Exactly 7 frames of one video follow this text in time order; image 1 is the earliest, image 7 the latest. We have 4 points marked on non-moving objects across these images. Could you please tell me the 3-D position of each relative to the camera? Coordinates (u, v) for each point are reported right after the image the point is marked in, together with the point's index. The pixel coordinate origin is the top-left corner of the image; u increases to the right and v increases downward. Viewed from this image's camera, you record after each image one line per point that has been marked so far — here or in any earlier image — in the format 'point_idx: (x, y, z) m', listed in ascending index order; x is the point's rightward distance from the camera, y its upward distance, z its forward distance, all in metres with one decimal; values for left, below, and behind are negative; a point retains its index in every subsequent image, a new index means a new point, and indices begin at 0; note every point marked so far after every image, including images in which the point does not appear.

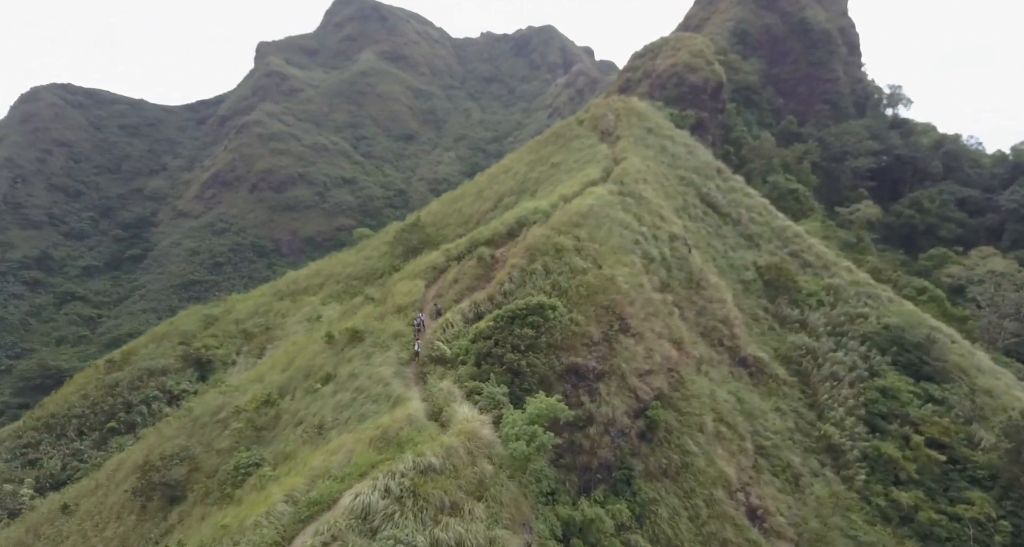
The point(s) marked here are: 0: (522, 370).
0: (+0.3, -3.0, +17.4) m
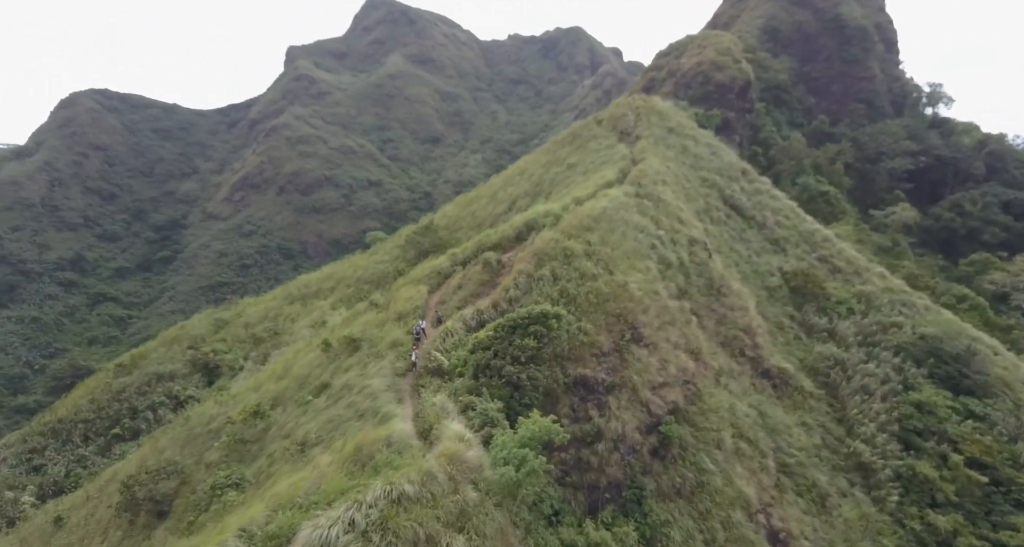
0: (+0.3, -3.2, +16.4) m
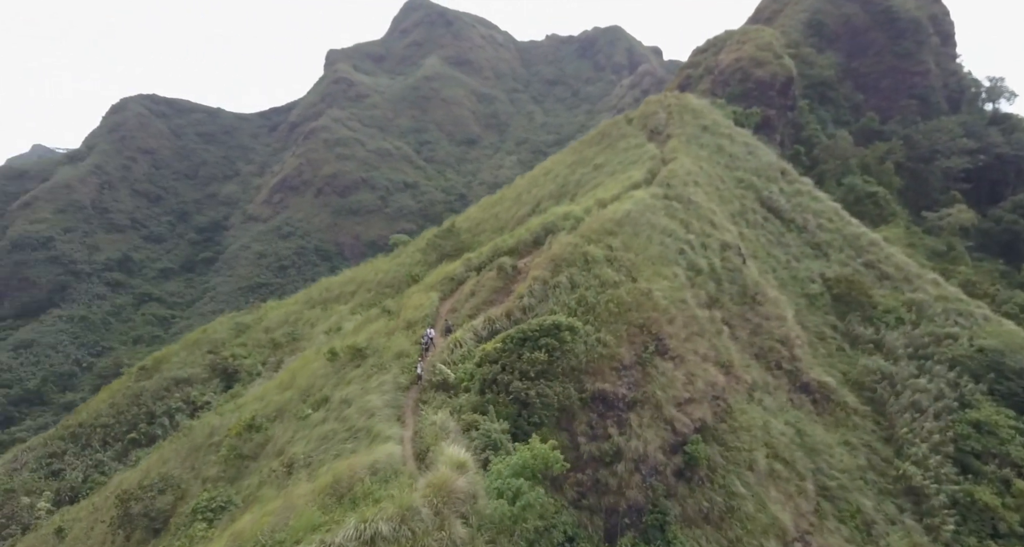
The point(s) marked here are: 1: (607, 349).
0: (+0.5, -3.5, +15.3) m
1: (+3.4, -2.7, +19.7) m
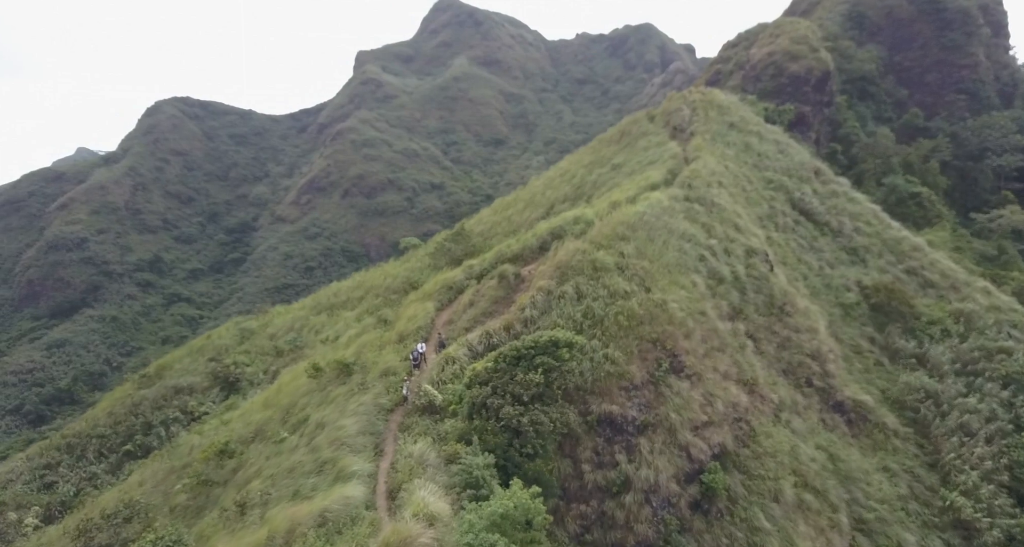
0: (+0.3, -3.8, +13.7) m
1: (+3.3, -3.0, +18.0) m
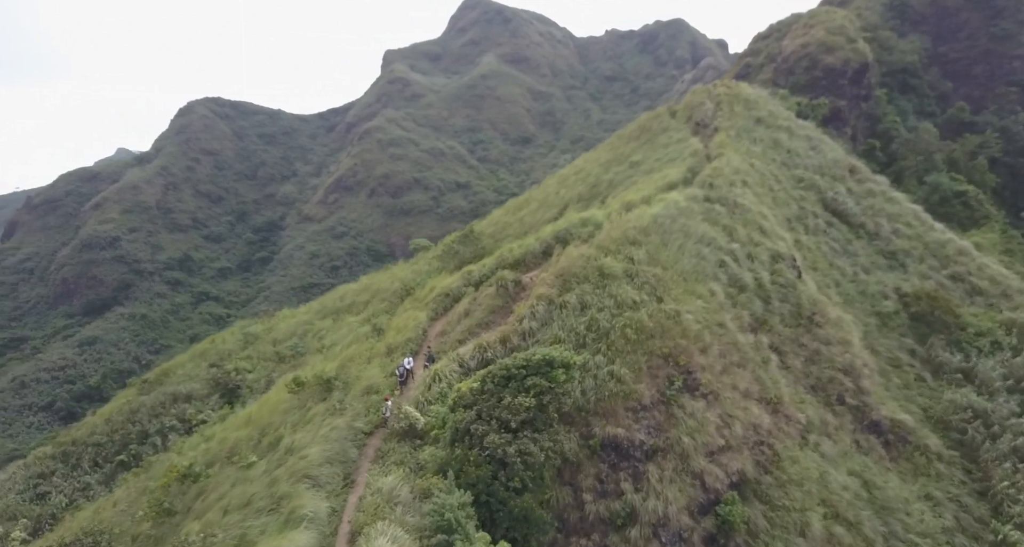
0: (-0.1, -4.1, +12.2) m
1: (+3.2, -3.3, +16.4) m
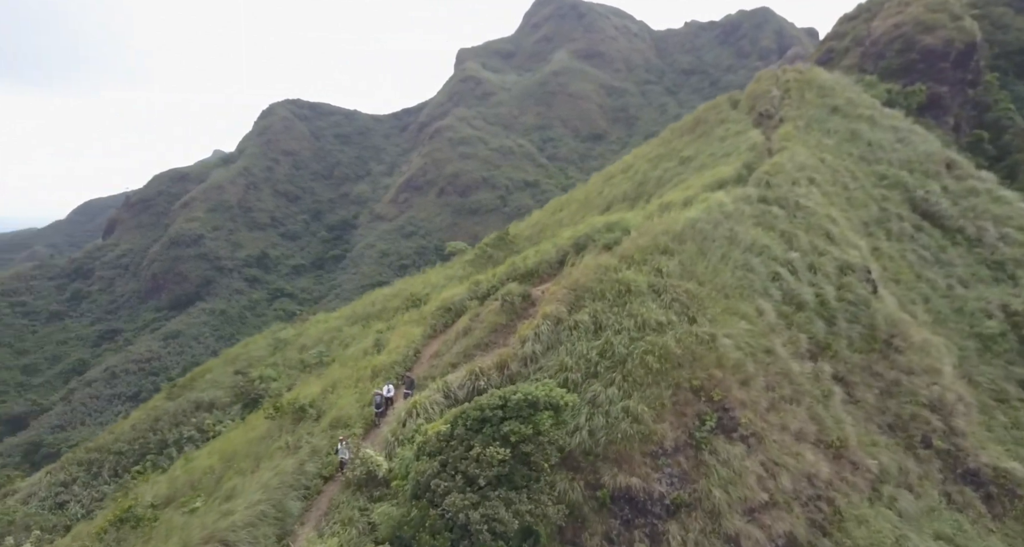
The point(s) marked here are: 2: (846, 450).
0: (-0.7, -4.5, +9.9) m
1: (+3.0, -3.7, +13.7) m
2: (+9.4, -5.1, +15.8) m
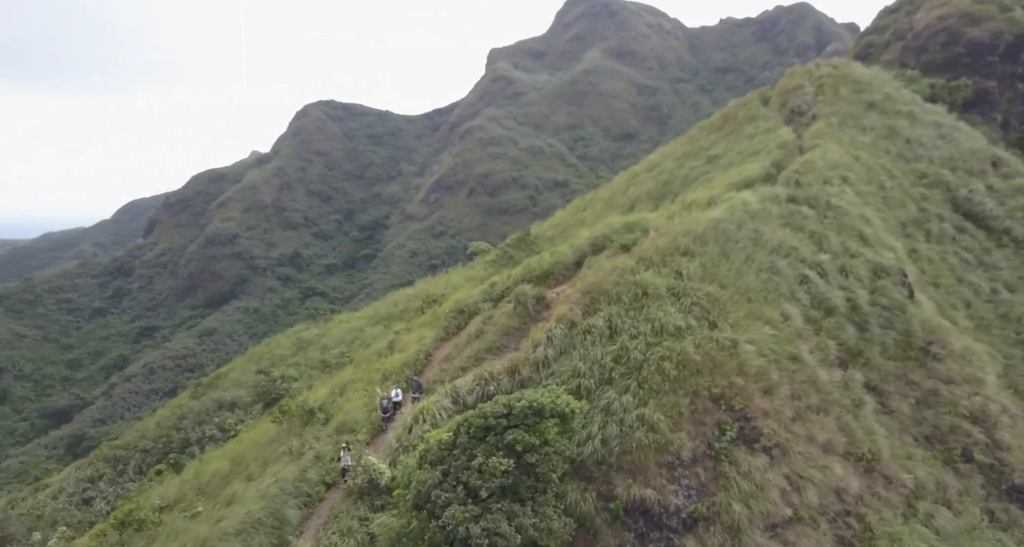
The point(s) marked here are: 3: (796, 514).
0: (-0.7, -4.6, +9.6) m
1: (+3.3, -3.8, +13.2) m
2: (+9.8, -5.1, +14.9) m
3: (+6.6, -5.7, +13.1) m
